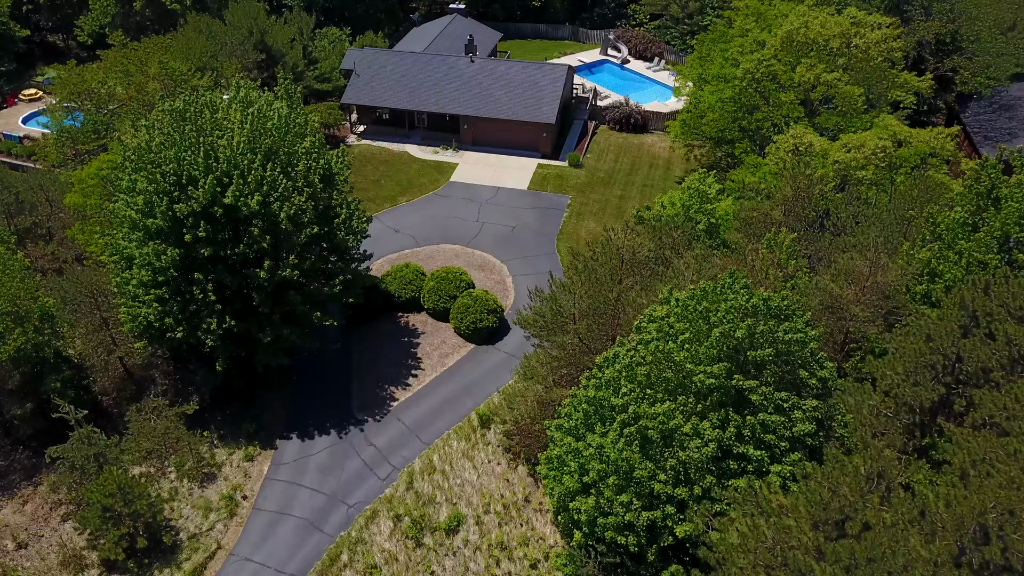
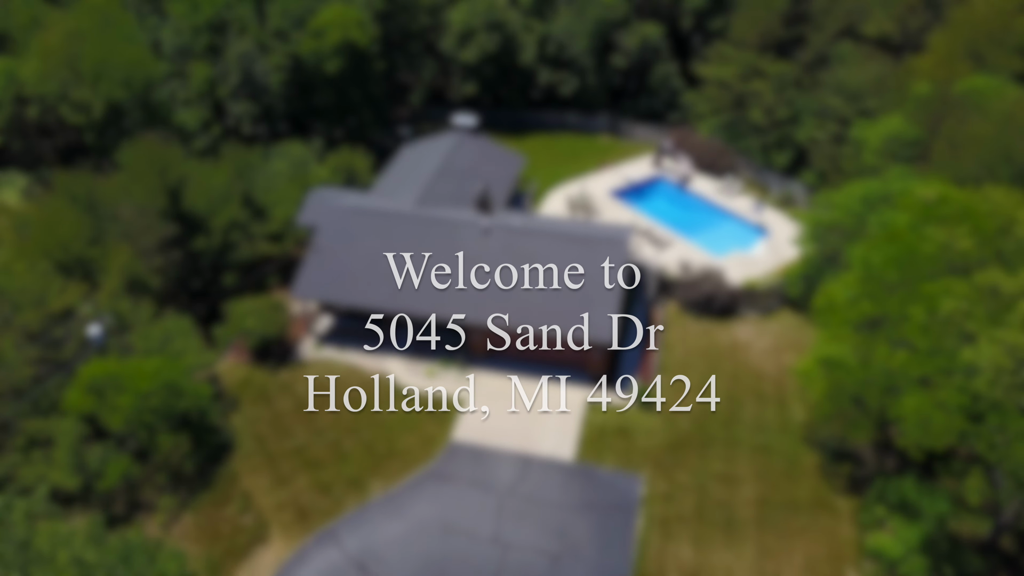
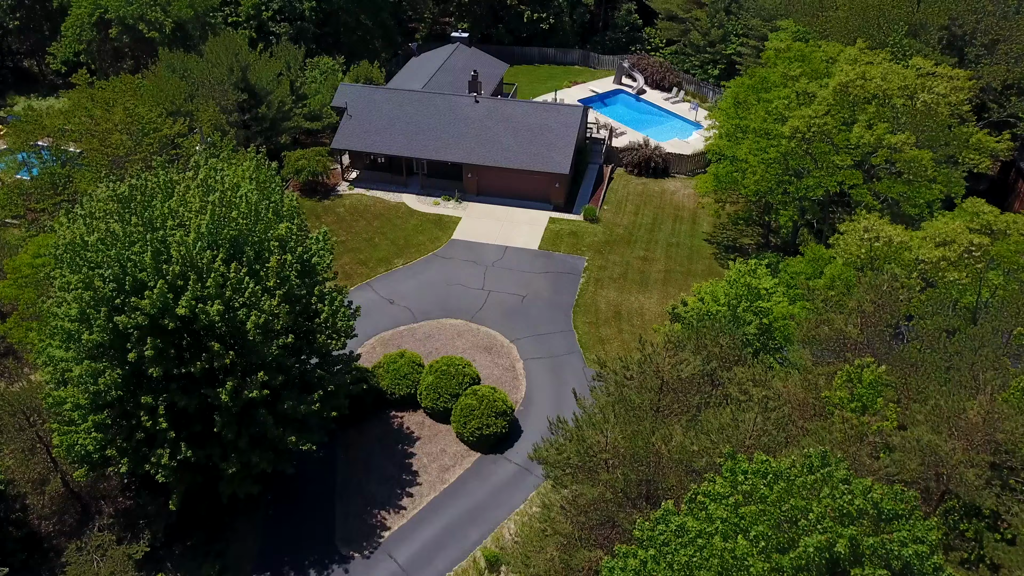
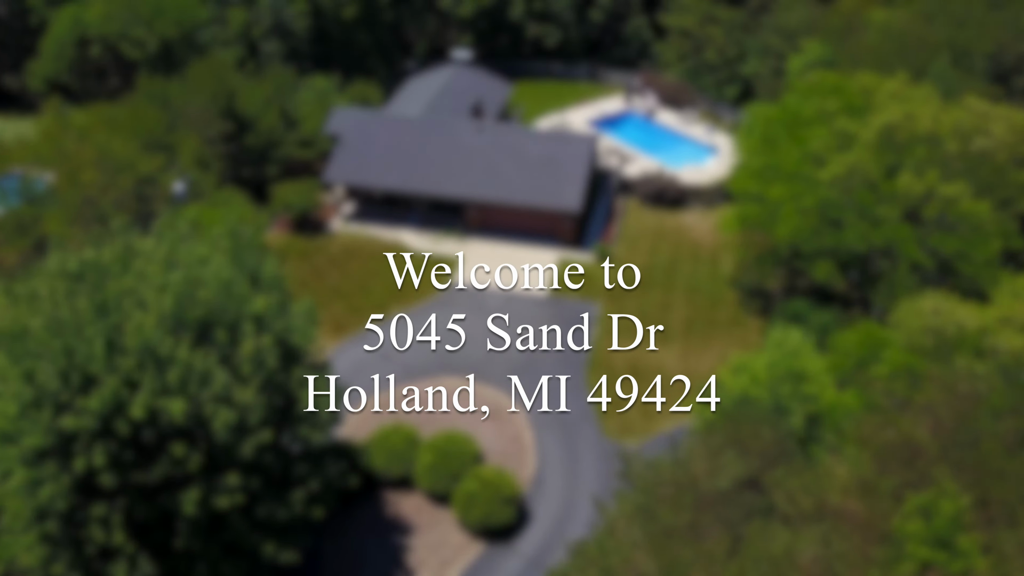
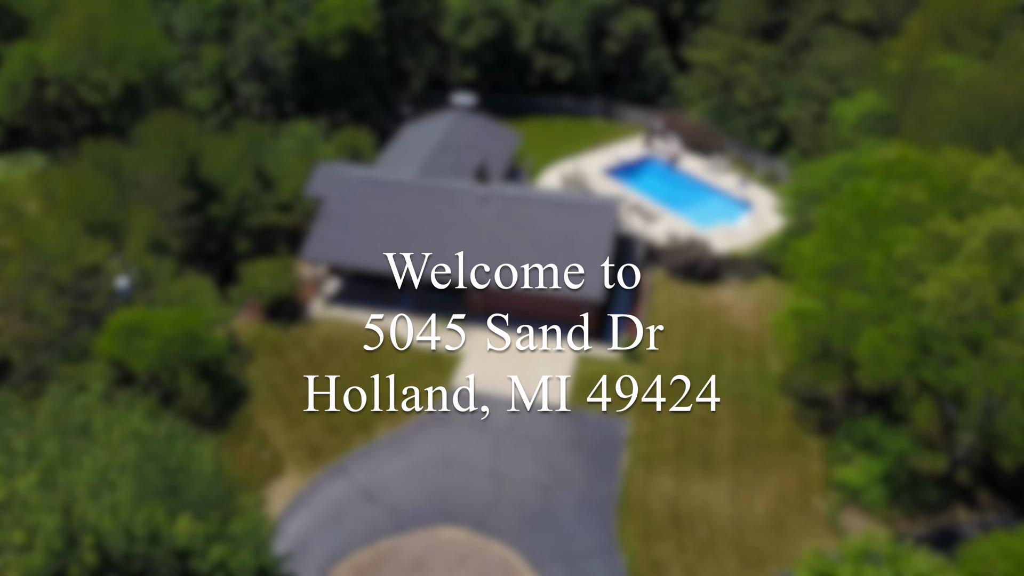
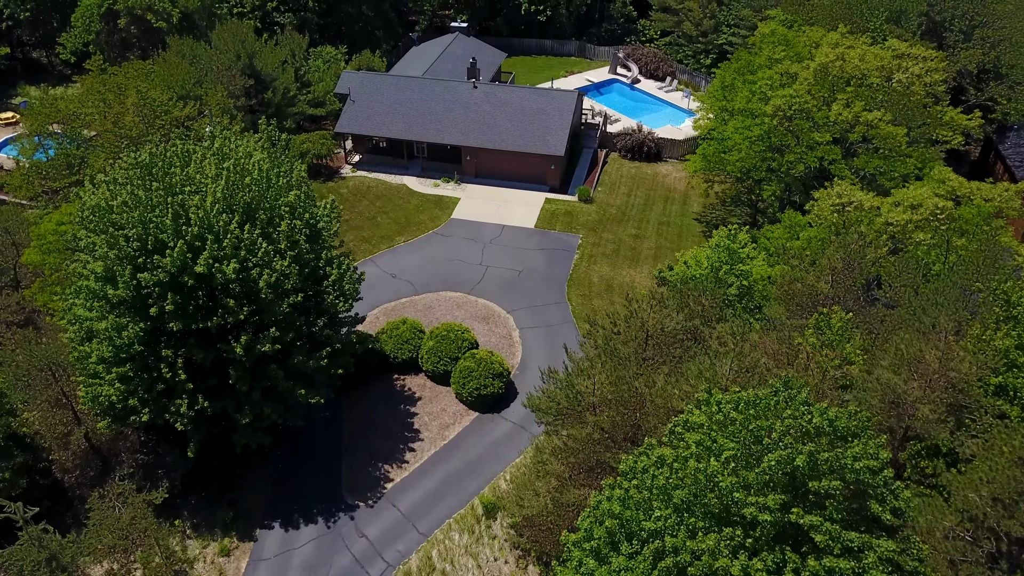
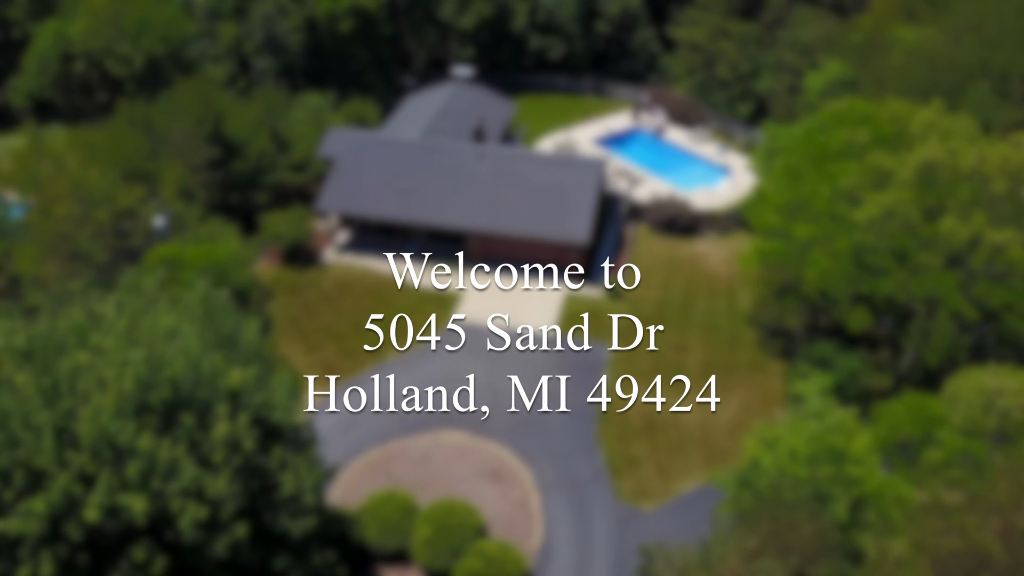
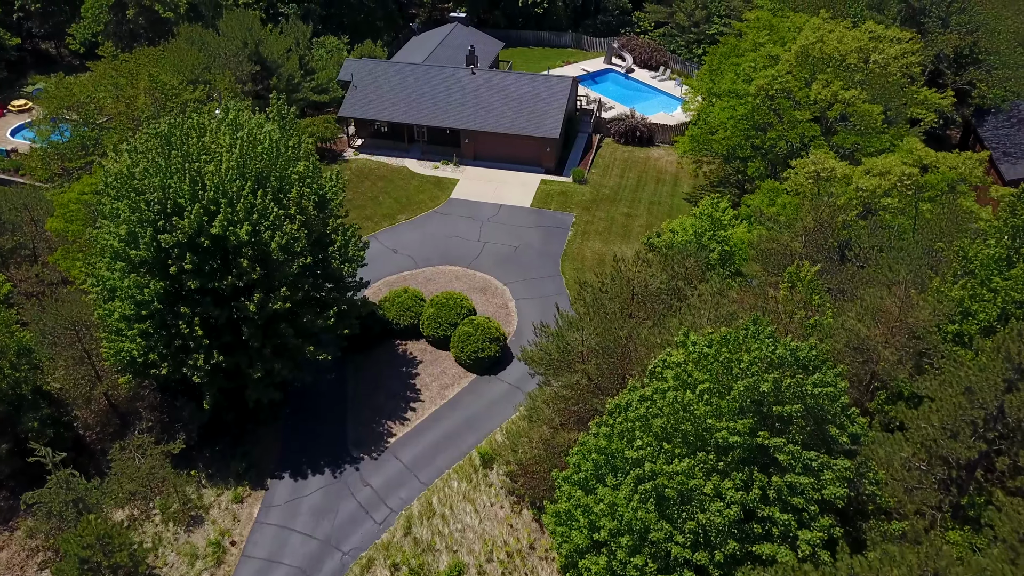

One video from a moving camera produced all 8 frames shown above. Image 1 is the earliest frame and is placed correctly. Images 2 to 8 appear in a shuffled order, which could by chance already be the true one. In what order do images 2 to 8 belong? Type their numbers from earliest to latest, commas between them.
8, 6, 3, 4, 7, 5, 2
